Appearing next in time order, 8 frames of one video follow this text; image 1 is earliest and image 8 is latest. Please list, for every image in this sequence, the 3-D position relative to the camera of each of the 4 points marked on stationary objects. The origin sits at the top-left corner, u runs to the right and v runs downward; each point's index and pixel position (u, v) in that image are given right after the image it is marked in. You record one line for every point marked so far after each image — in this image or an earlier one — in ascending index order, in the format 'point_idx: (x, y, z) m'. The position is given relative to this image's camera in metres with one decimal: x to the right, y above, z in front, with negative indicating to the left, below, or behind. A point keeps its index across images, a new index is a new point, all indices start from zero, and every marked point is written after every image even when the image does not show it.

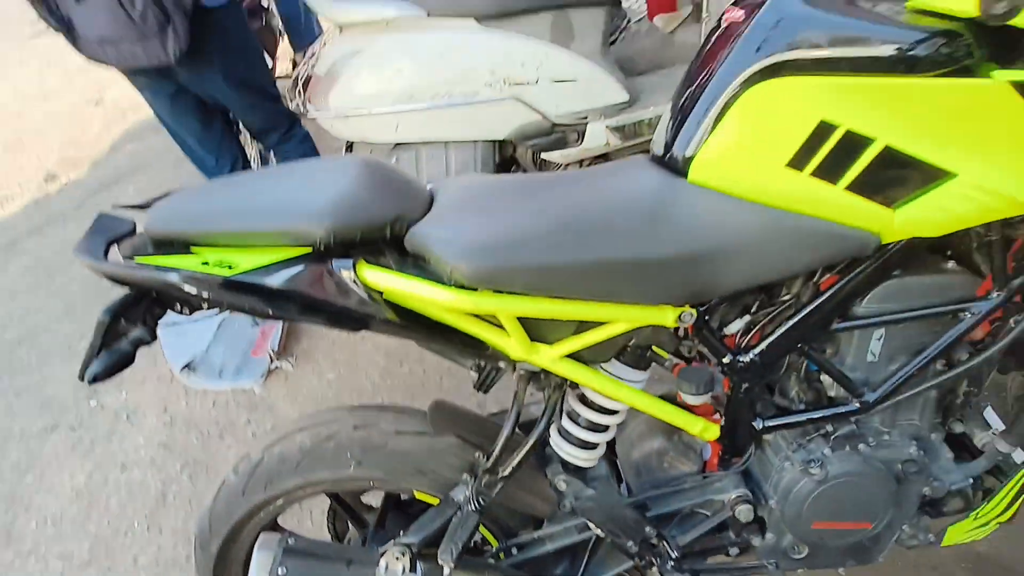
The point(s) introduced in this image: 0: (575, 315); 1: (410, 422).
0: (+0.1, 0.0, +1.0) m
1: (-0.2, -0.3, +1.3) m
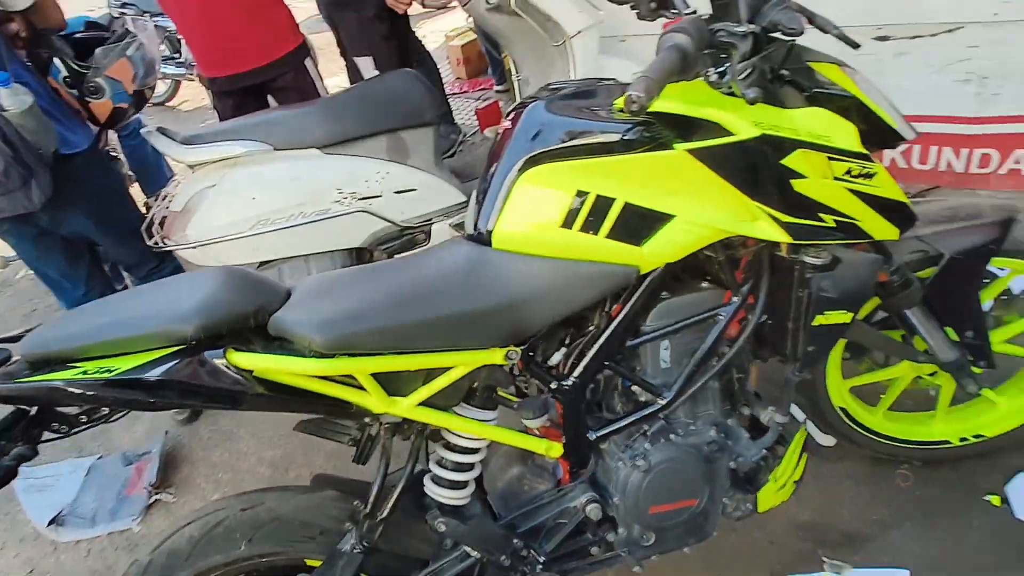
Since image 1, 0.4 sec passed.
0: (-0.2, -0.1, +1.3) m
1: (-0.5, -0.5, +1.4) m
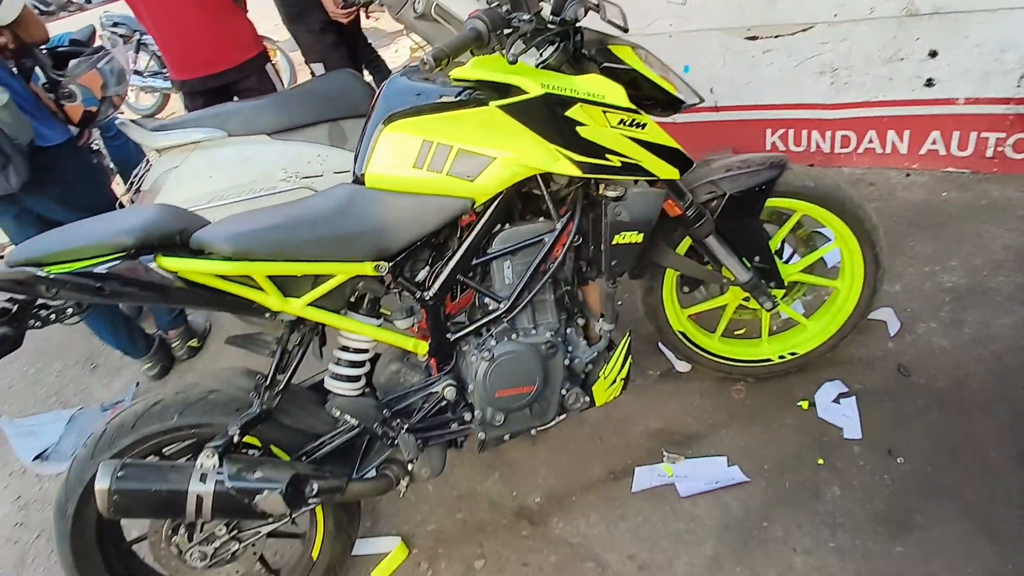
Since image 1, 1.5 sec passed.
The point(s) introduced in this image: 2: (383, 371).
0: (-0.5, 0.0, +1.7) m
1: (-0.8, -0.3, +1.8) m
2: (-0.4, -0.2, +1.9) m
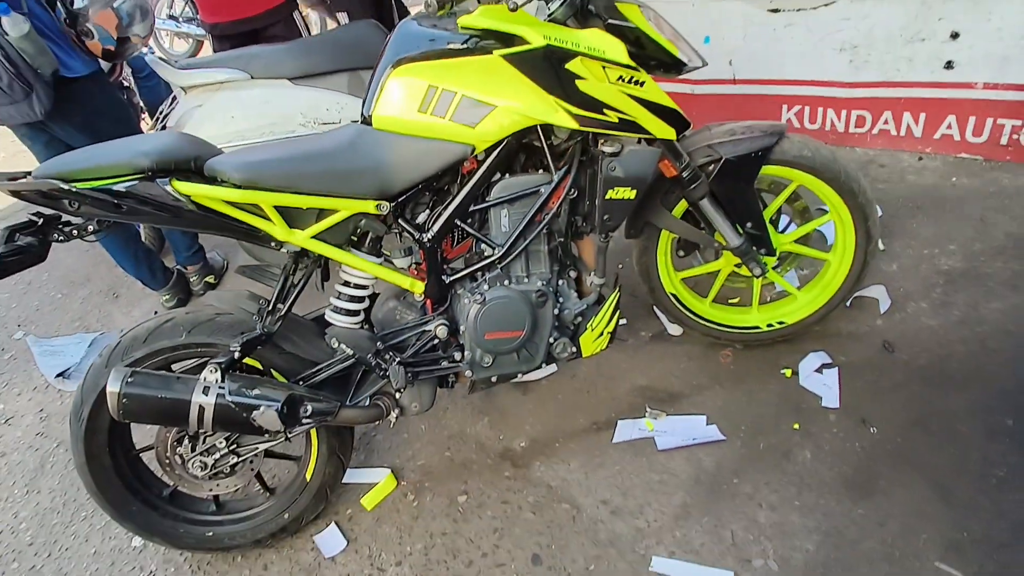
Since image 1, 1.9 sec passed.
0: (-0.5, +0.2, +1.8) m
1: (-0.9, -0.1, +1.9) m
2: (-0.4, -0.1, +2.0) m
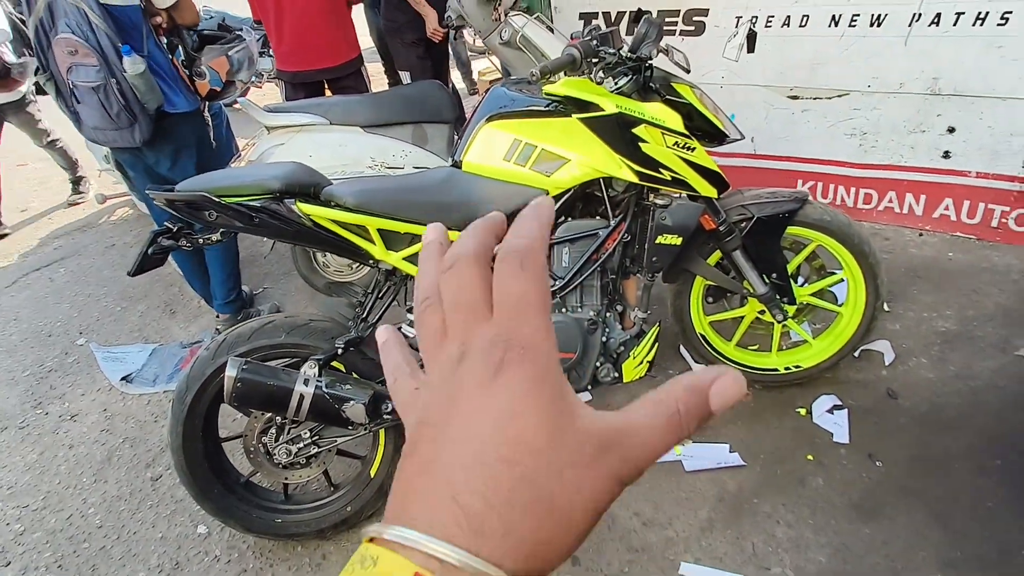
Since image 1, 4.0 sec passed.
0: (-0.3, +0.2, +2.1) m
1: (-0.7, -0.1, +2.2) m
2: (-0.2, -0.1, +2.3) m
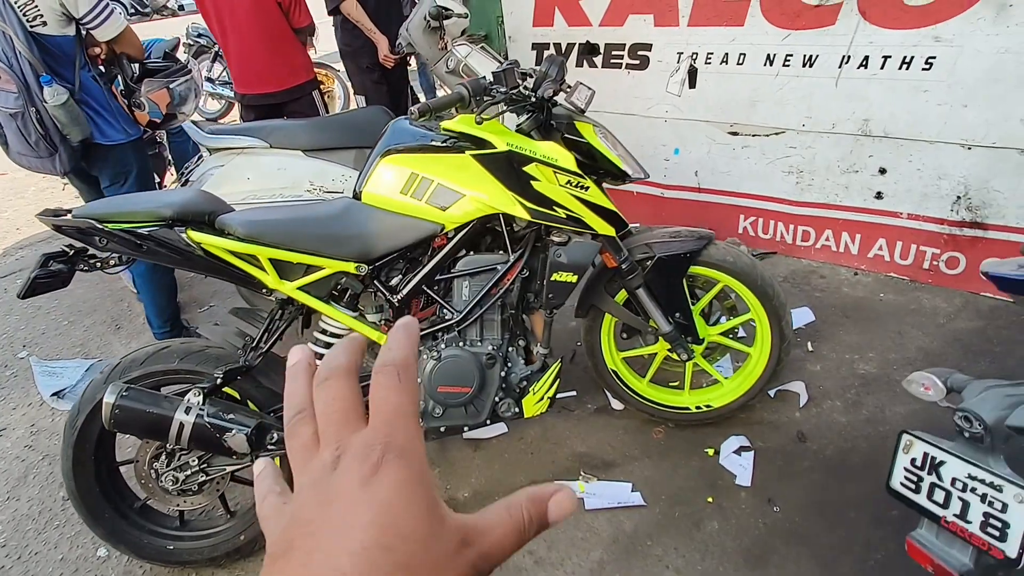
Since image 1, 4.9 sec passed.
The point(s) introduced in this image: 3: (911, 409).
0: (-0.7, +0.1, +2.1) m
1: (-1.0, -0.2, +2.2) m
2: (-0.6, -0.2, +2.3) m
3: (+1.6, -0.5, +2.6) m
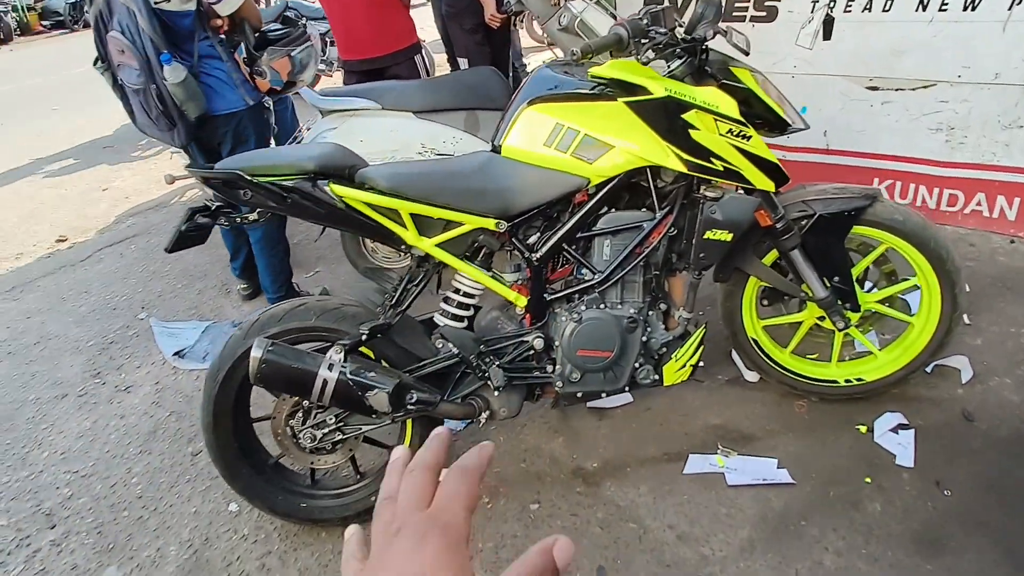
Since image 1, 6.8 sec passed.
0: (-0.2, +0.2, +2.0) m
1: (-0.5, 0.0, +2.2) m
2: (-0.1, -0.1, +2.2) m
3: (+2.1, -0.4, +2.3) m
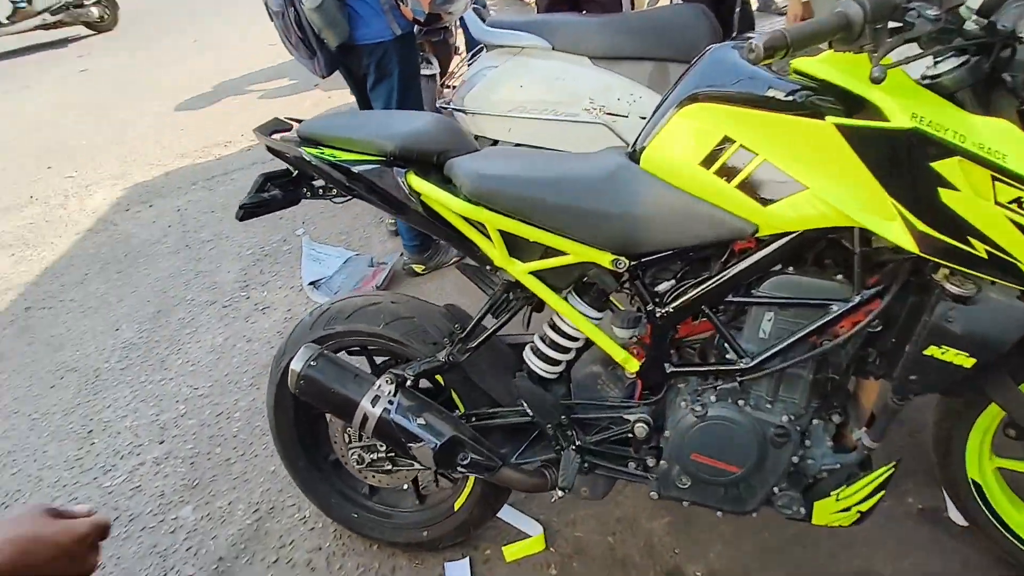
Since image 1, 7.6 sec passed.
0: (+0.1, +0.1, +1.5) m
1: (-0.2, -0.1, +1.8) m
2: (+0.2, -0.2, +1.7) m
3: (+2.2, -0.9, +1.2) m
